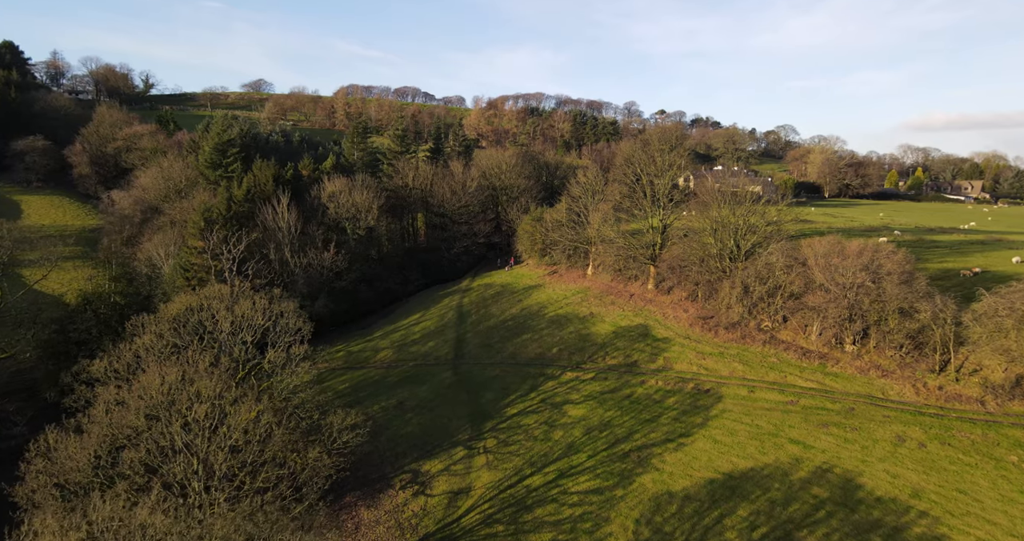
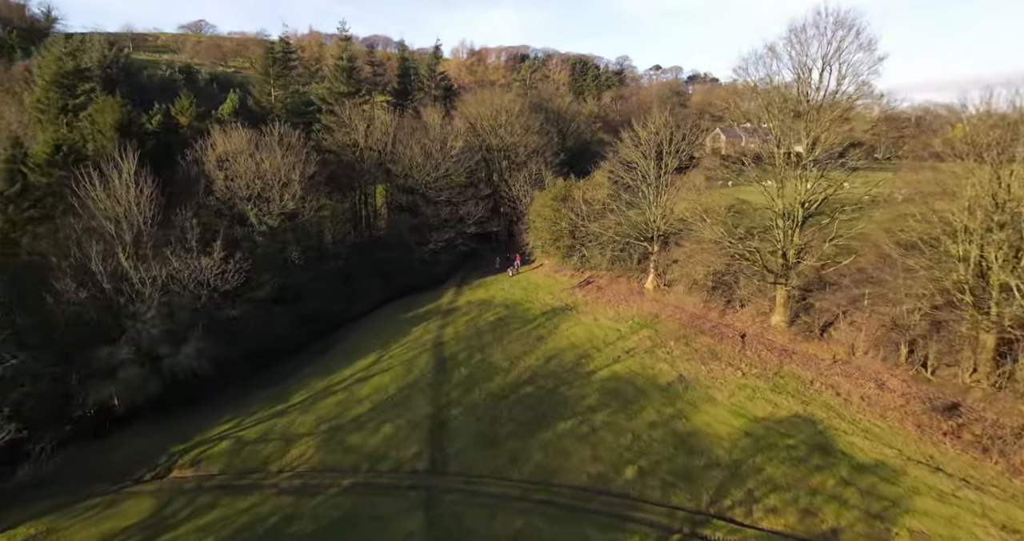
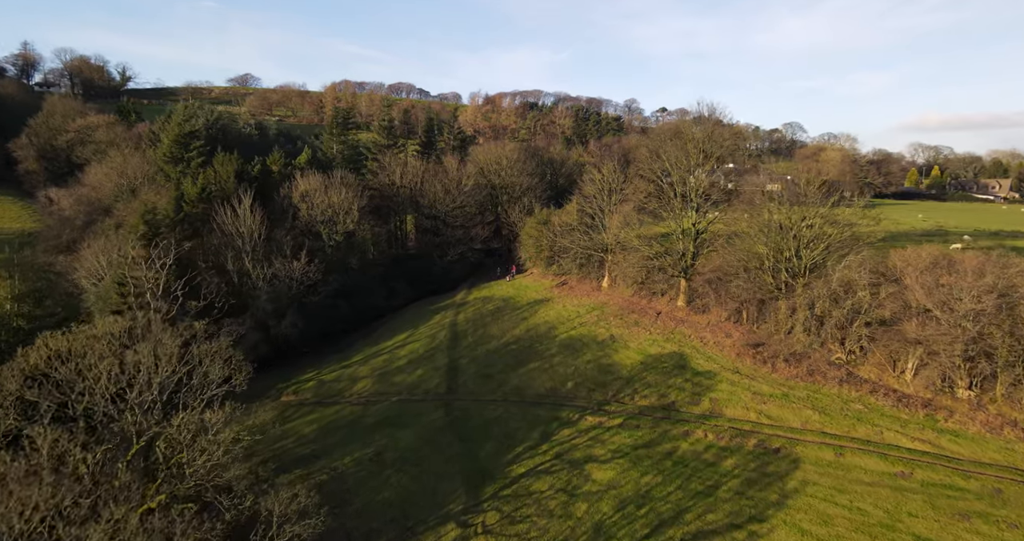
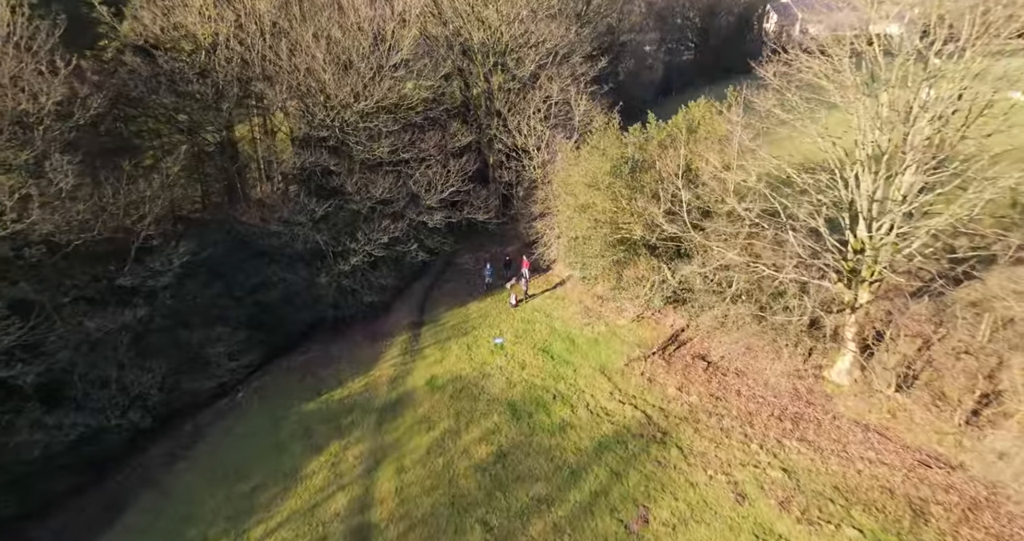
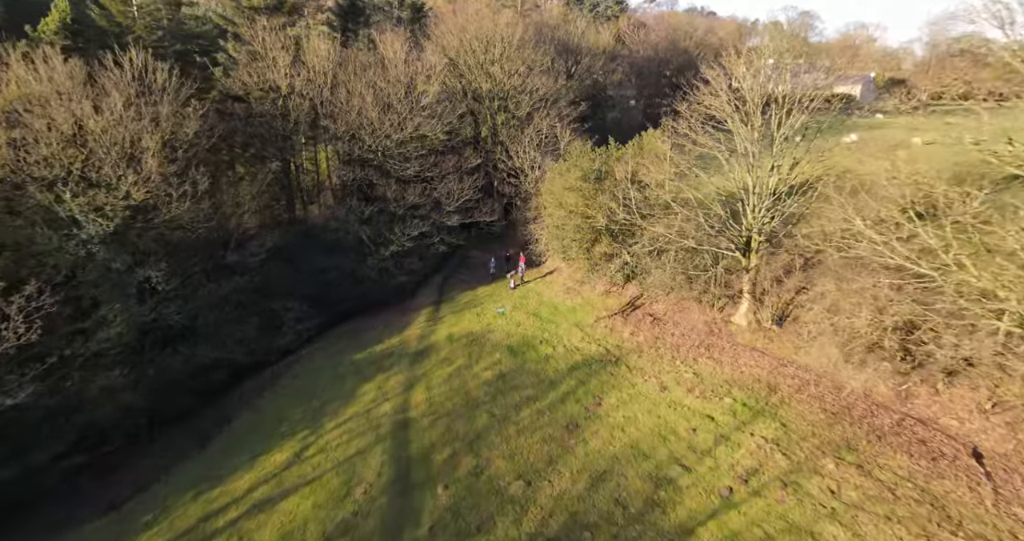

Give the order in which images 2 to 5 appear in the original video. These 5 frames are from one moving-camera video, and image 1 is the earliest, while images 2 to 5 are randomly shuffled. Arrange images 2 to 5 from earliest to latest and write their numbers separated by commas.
3, 2, 5, 4
